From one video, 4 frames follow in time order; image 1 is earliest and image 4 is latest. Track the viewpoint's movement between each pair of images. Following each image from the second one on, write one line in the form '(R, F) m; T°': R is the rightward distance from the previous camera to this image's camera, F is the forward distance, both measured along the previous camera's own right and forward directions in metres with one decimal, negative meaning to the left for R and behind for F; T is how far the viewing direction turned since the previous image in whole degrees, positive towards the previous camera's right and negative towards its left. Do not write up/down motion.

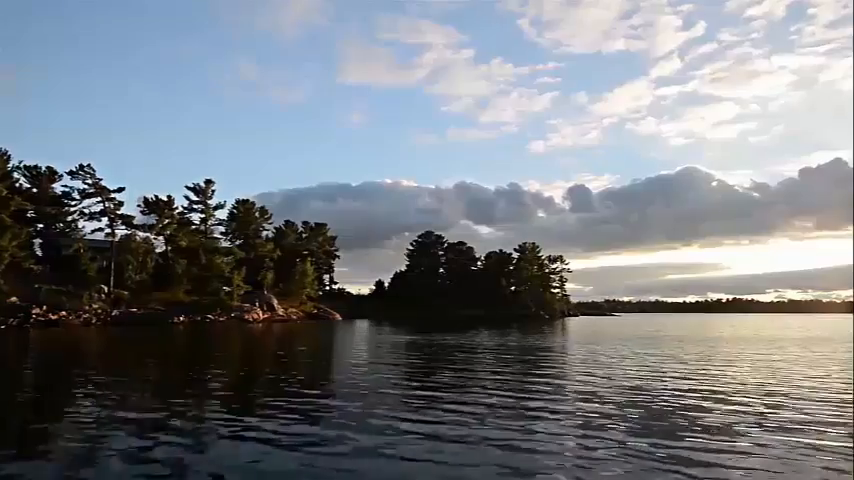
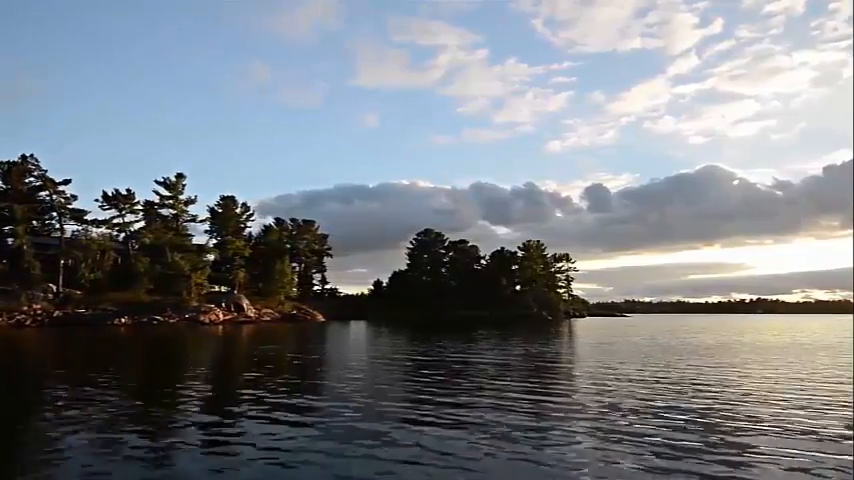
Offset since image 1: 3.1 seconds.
(+2.8, +3.7) m; -1°
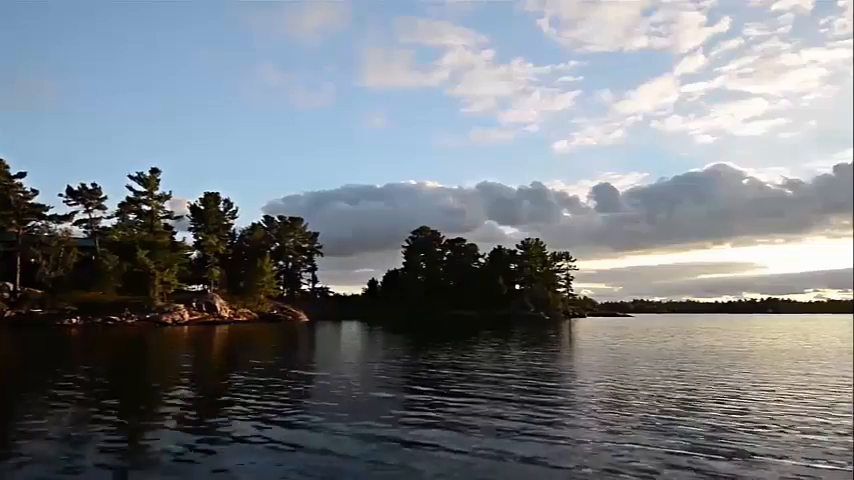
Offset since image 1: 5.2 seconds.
(+1.8, +2.4) m; -1°
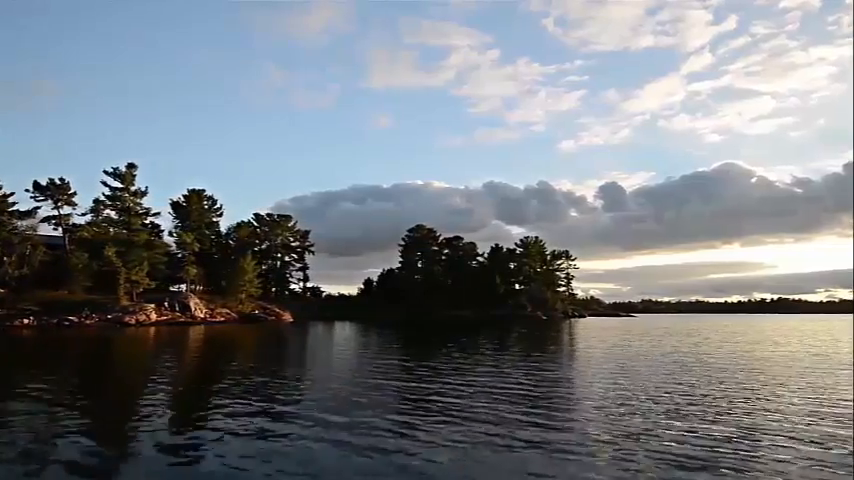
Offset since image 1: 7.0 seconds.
(+1.6, +2.0) m; -1°
